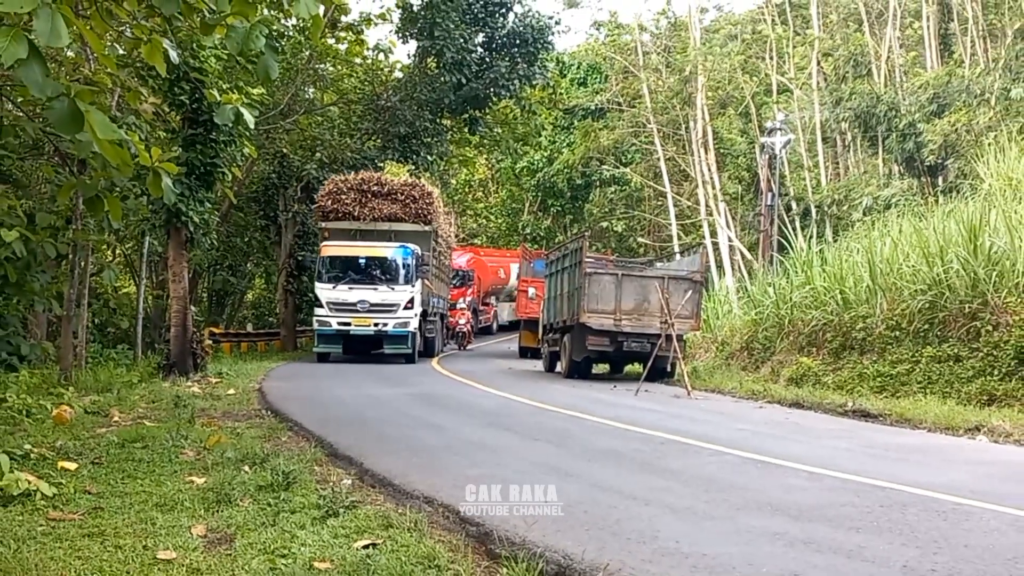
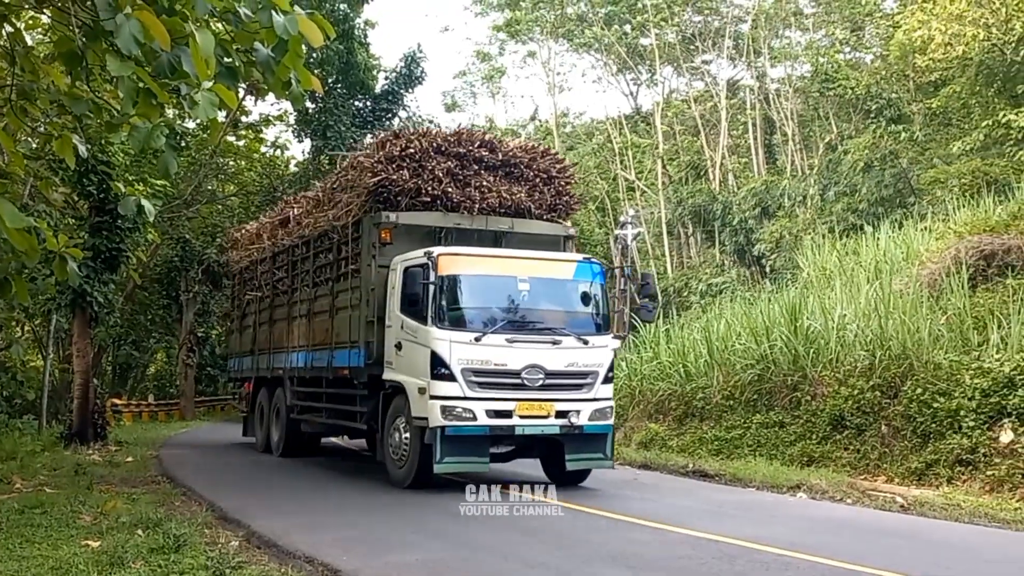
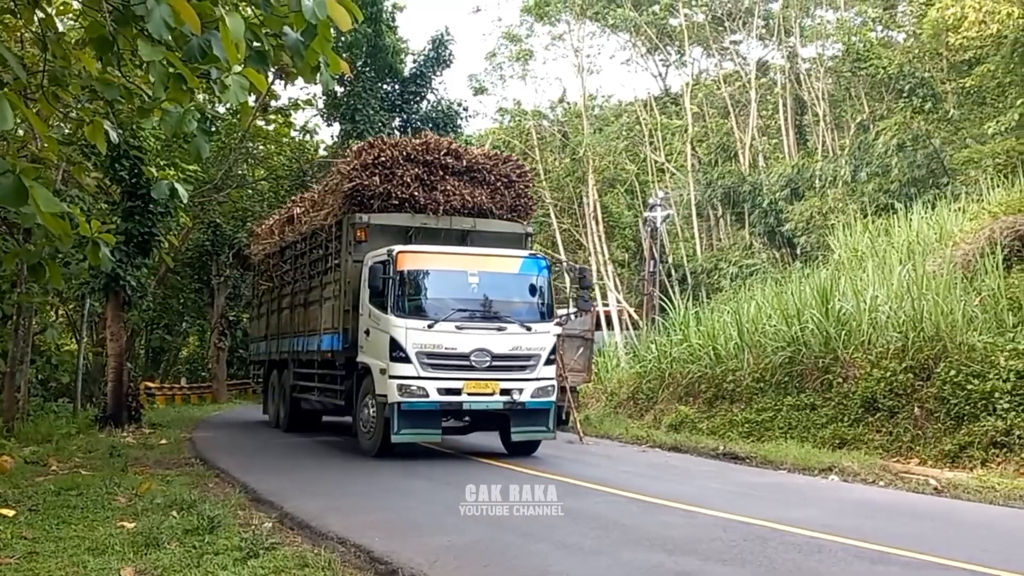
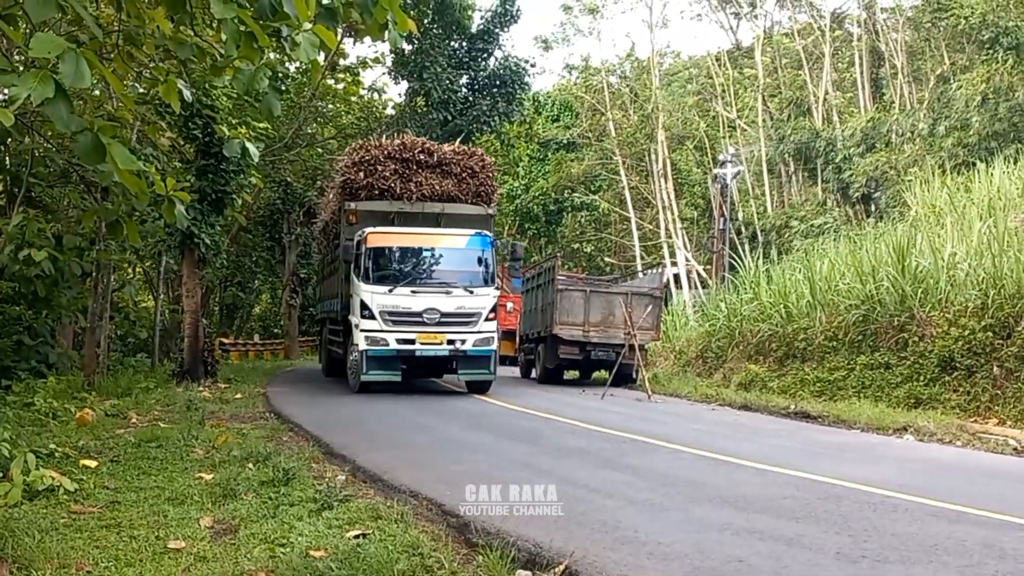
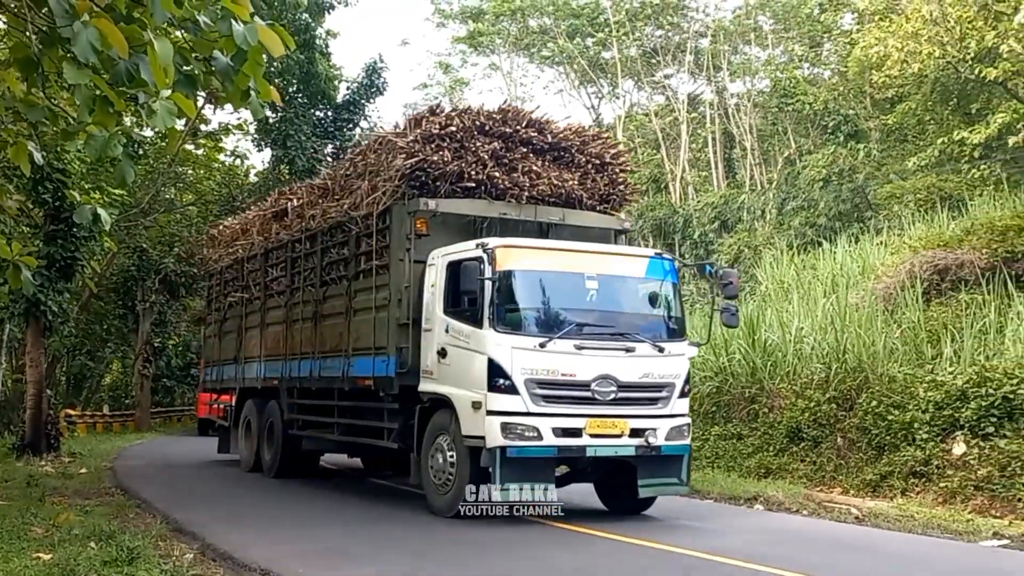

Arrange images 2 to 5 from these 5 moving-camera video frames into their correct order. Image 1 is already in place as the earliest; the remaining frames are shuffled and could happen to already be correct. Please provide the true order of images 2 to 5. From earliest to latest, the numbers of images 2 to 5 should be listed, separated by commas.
4, 3, 2, 5
